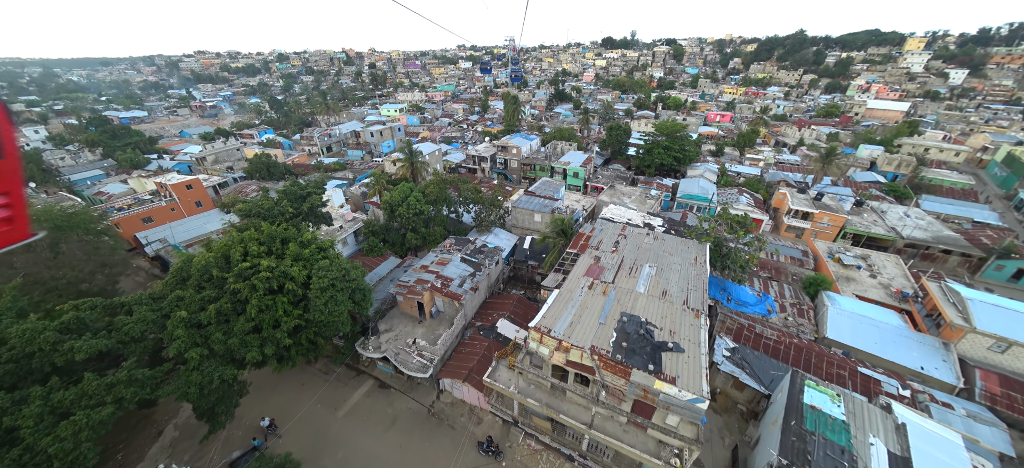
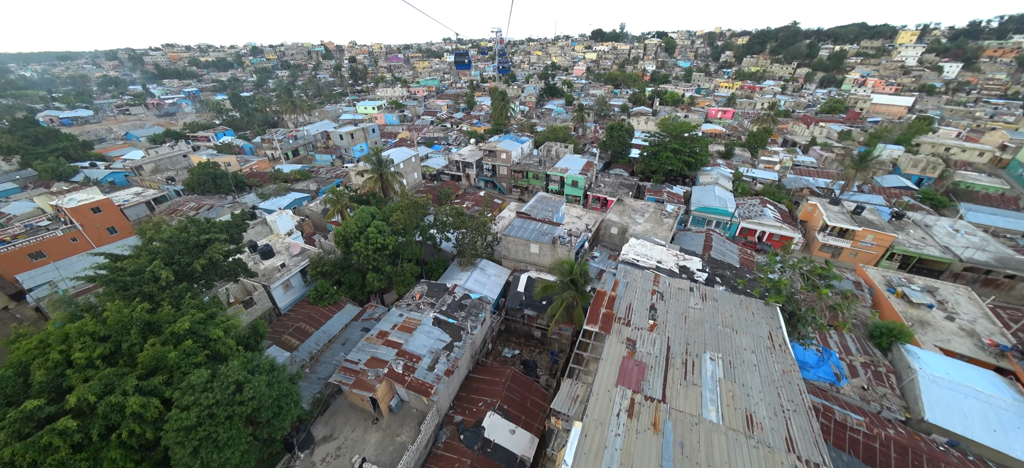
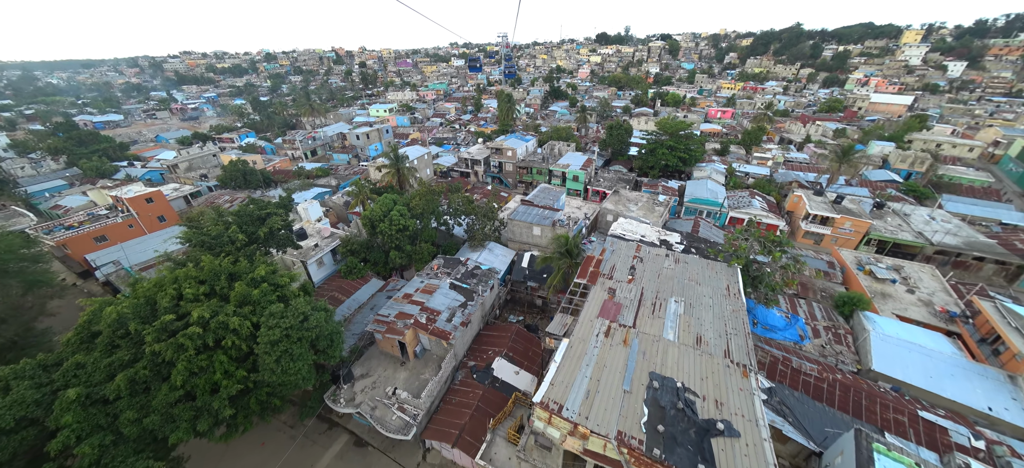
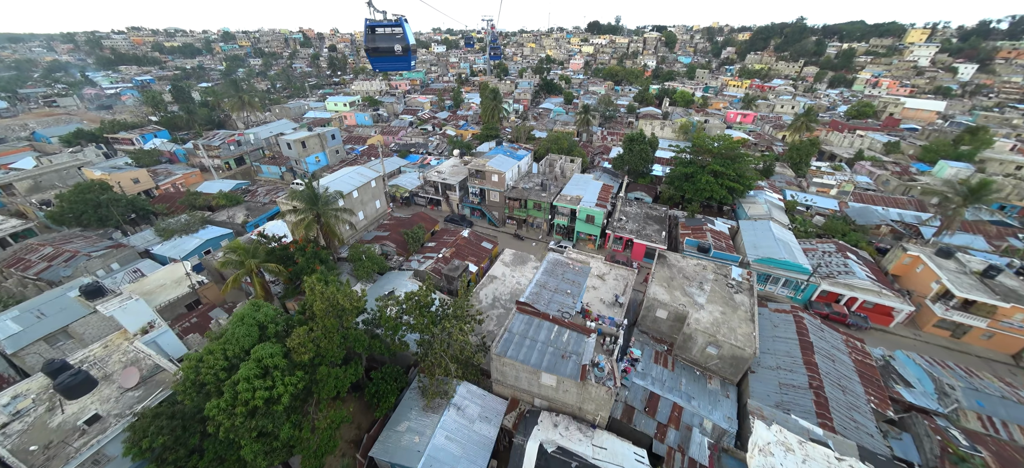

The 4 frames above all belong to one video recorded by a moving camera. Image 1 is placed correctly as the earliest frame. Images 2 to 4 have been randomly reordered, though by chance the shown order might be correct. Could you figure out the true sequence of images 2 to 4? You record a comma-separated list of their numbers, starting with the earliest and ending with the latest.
3, 2, 4
